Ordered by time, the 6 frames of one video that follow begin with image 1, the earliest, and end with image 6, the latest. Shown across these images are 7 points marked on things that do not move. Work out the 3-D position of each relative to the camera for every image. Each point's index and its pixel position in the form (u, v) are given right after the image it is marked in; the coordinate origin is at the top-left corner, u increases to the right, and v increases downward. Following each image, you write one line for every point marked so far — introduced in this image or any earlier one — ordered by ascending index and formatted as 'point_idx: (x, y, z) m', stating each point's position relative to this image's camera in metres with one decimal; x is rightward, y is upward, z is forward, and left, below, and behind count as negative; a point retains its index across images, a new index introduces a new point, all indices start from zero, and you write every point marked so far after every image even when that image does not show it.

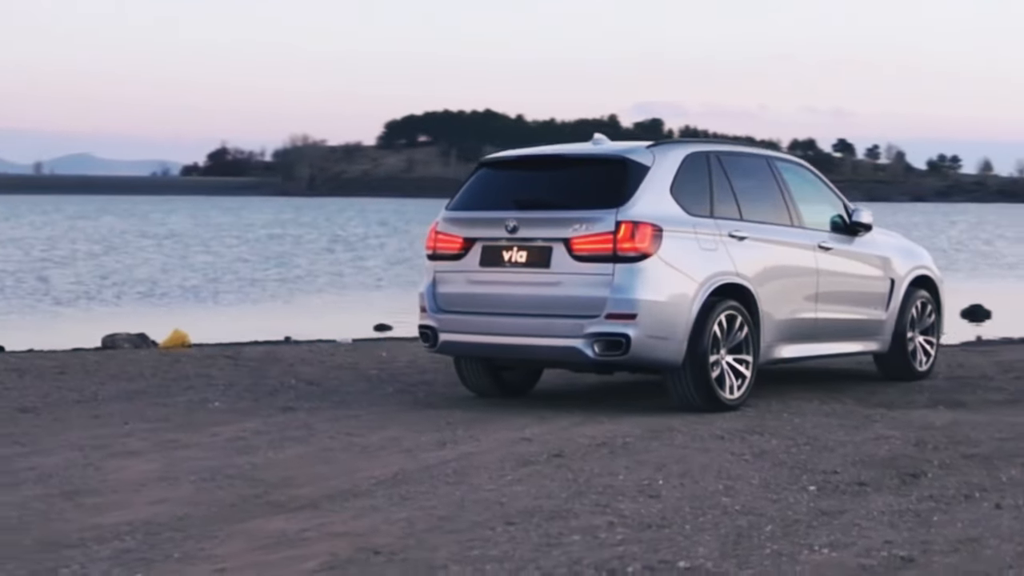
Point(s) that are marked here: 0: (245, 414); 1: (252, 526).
0: (-1.3, -0.6, +9.3) m
1: (-0.8, -0.7, +6.0) m
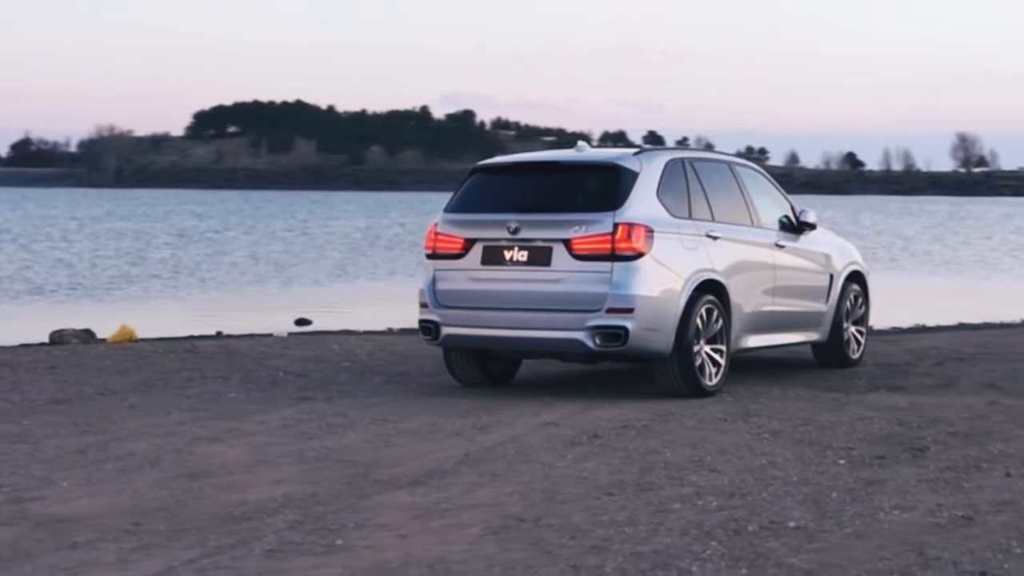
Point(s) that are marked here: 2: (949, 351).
0: (-1.2, -0.6, +10.0) m
1: (-0.4, -0.7, +6.8) m
2: (+3.1, -0.5, +14.0) m
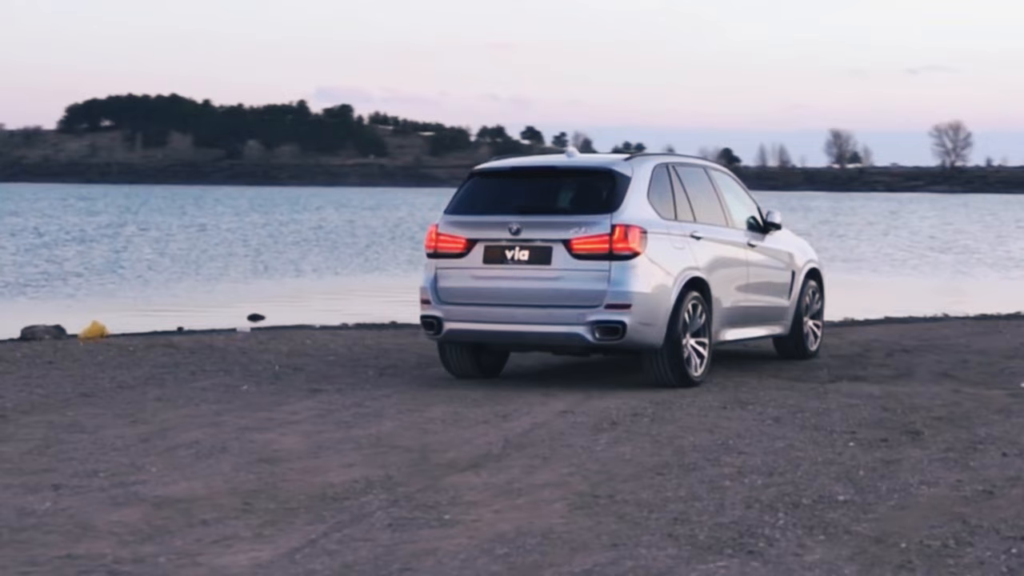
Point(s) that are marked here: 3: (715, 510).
0: (-1.2, -0.6, +10.5) m
1: (-0.2, -0.7, +7.4) m
2: (+2.9, -0.4, +14.8) m
3: (+0.7, -0.8, +6.7) m
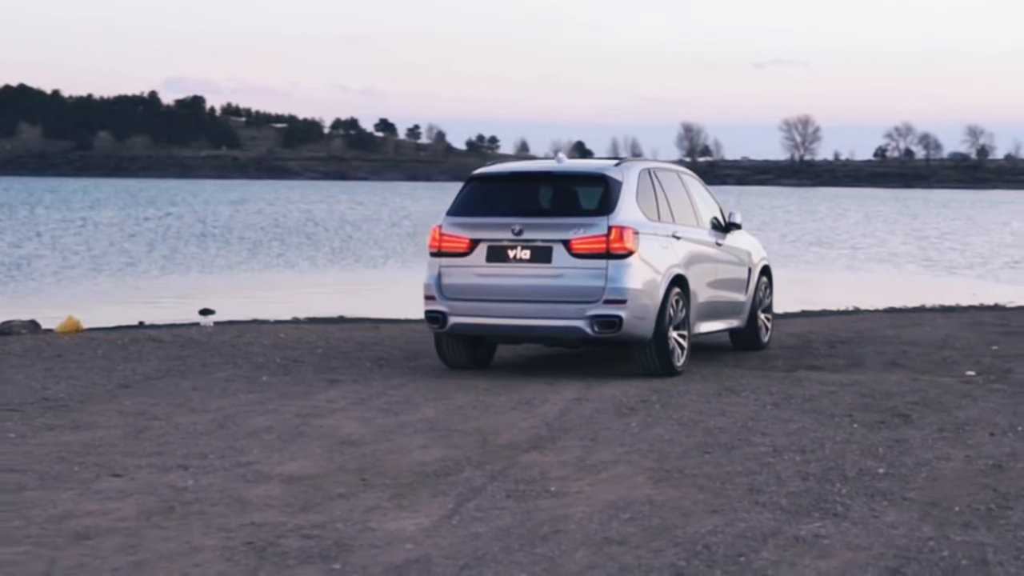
0: (-1.2, -0.6, +11.3) m
1: (+0.1, -0.7, +8.3) m
2: (+2.6, -0.4, +16.0) m
3: (+1.1, -0.8, +7.7) m
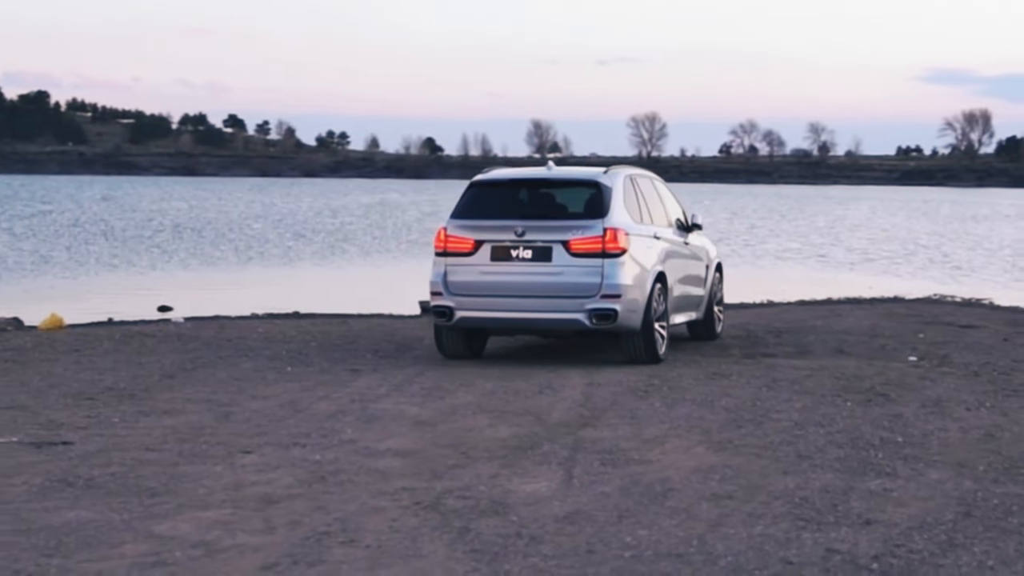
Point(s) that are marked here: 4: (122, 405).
0: (-1.1, -0.6, +12.4) m
1: (+0.4, -0.7, +9.5) m
2: (+2.2, -0.3, +17.3) m
3: (+1.4, -0.7, +8.9) m
4: (-2.1, -0.6, +10.6) m
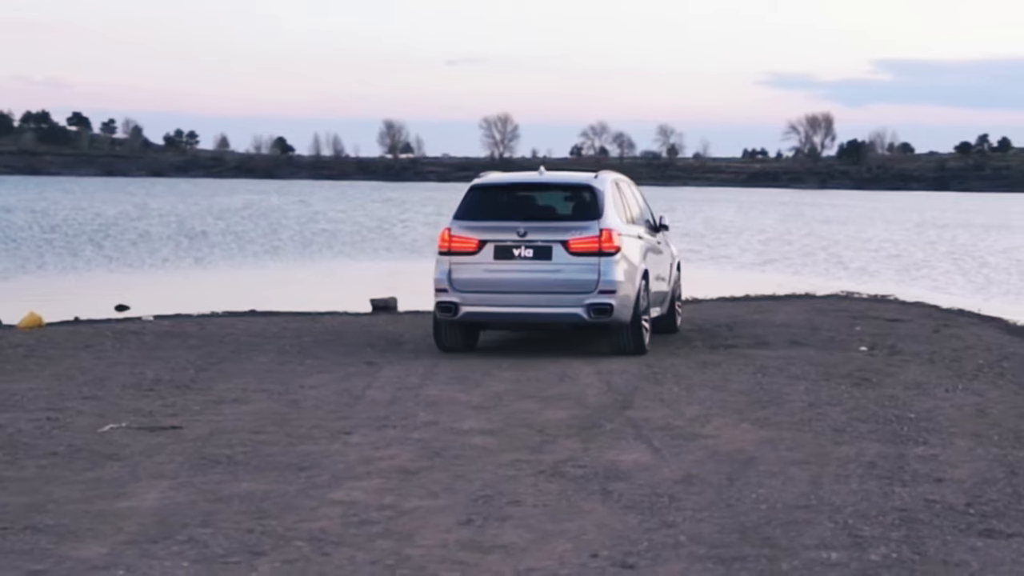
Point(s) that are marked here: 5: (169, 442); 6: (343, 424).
0: (-1.1, -0.5, +13.3) m
1: (+0.7, -0.7, +10.6) m
2: (+1.9, -0.3, +18.5) m
3: (+1.8, -0.7, +10.1) m
4: (-1.9, -0.6, +11.5) m
5: (-1.7, -0.7, +9.4) m
6: (-0.9, -0.7, +10.1) m
